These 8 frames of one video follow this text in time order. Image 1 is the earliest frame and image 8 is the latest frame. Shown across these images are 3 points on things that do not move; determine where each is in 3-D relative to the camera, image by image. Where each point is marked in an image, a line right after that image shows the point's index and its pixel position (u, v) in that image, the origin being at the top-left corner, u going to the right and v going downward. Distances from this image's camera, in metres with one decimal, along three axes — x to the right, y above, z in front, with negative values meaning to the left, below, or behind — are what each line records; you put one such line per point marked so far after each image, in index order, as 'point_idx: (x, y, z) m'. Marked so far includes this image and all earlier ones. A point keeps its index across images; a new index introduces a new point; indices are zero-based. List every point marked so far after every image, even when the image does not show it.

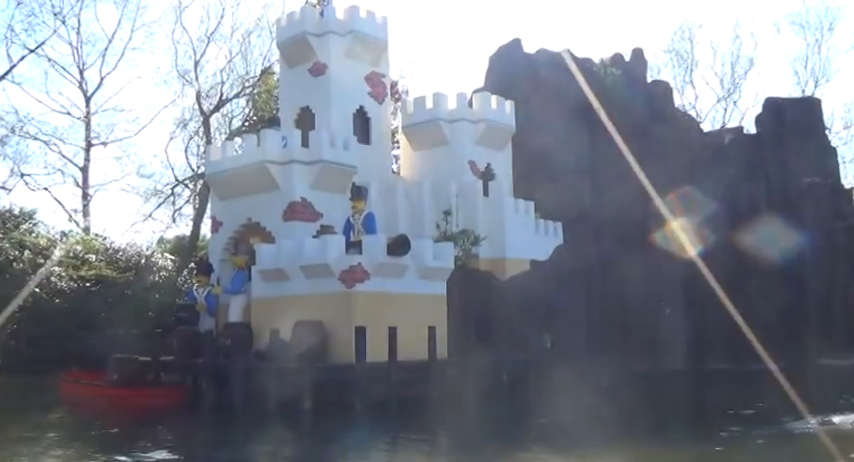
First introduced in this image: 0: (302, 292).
0: (-2.3, -1.1, +16.4) m
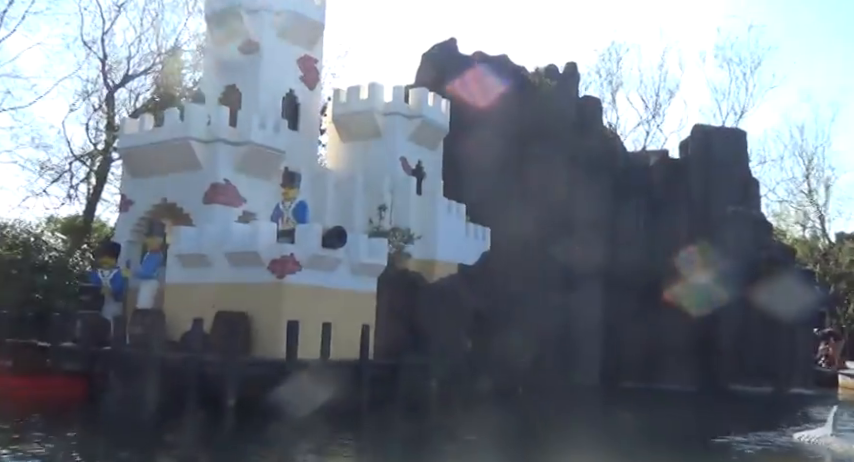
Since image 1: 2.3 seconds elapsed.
0: (-3.4, -0.9, +15.1) m
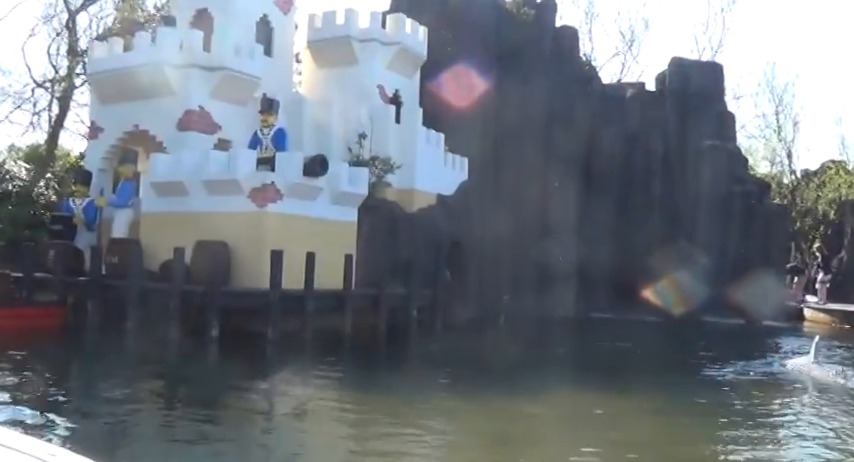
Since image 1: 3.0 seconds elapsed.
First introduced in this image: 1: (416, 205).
0: (-3.7, +0.3, +14.8) m
1: (-0.3, +0.6, +19.5) m
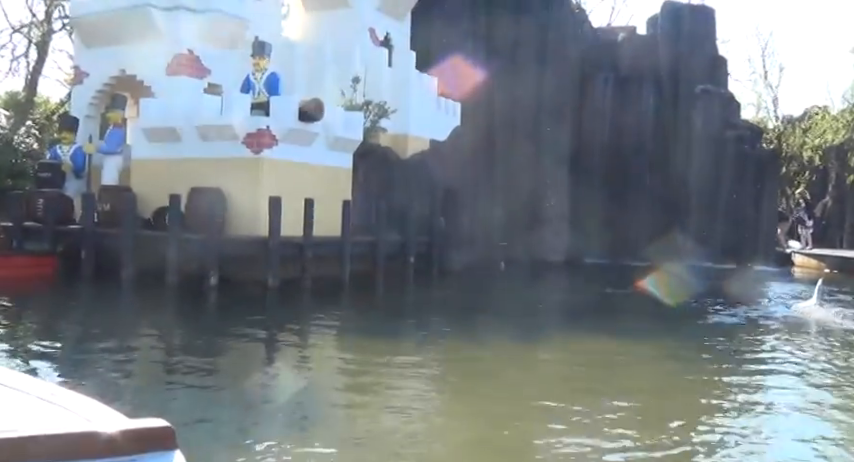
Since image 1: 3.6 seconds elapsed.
0: (-3.7, +1.2, +14.5) m
1: (-0.4, +1.7, +19.2) m
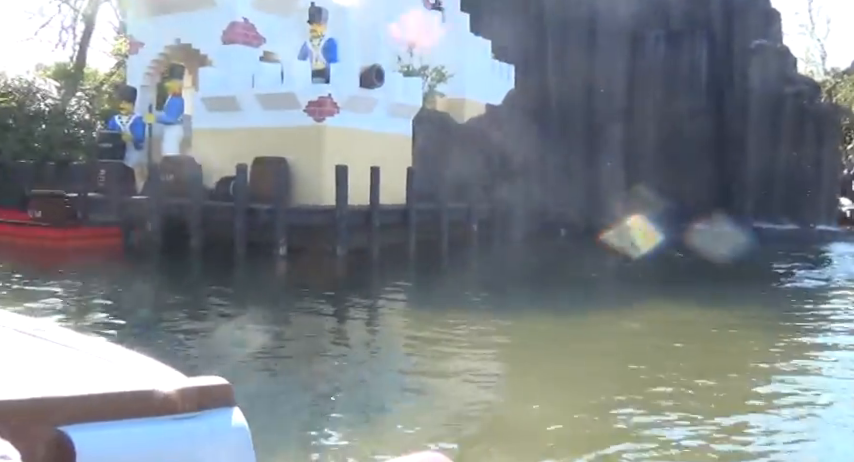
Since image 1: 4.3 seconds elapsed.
0: (-2.7, +1.7, +14.4) m
1: (+0.8, +2.5, +19.0) m
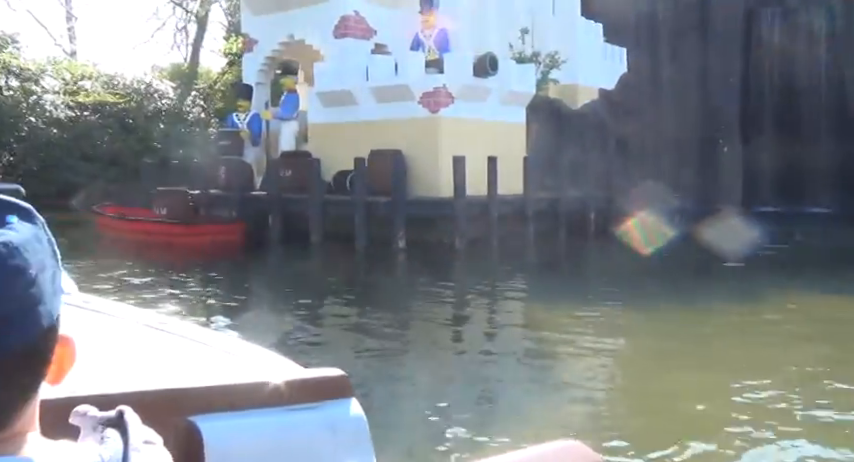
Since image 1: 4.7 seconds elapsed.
0: (-0.9, +1.8, +14.4) m
1: (+3.1, +2.7, +18.5) m
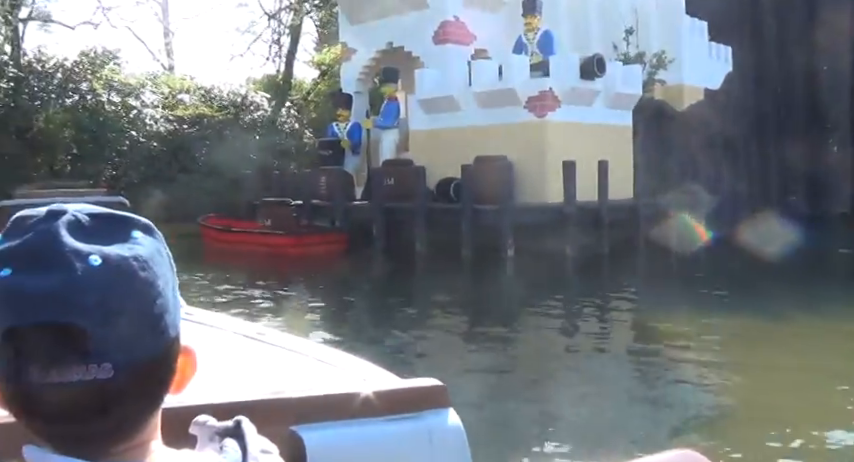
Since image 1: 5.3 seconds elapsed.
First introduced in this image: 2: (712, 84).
0: (+0.8, +1.7, +14.1) m
1: (+5.1, +2.6, +17.8) m
2: (+6.0, +3.1, +18.9) m
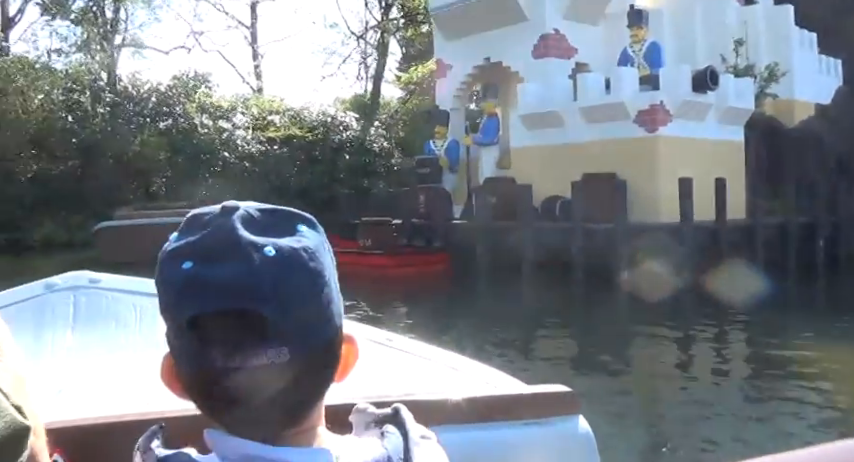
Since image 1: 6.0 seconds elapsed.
0: (+2.4, +1.4, +13.6) m
1: (+7.0, +2.2, +17.0) m
2: (+8.0, +2.7, +18.0) m
